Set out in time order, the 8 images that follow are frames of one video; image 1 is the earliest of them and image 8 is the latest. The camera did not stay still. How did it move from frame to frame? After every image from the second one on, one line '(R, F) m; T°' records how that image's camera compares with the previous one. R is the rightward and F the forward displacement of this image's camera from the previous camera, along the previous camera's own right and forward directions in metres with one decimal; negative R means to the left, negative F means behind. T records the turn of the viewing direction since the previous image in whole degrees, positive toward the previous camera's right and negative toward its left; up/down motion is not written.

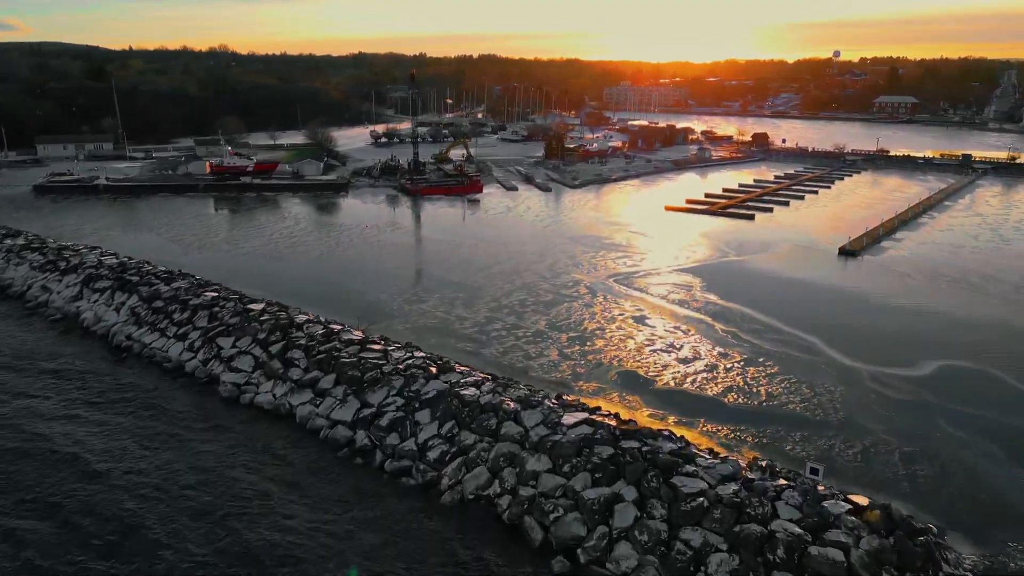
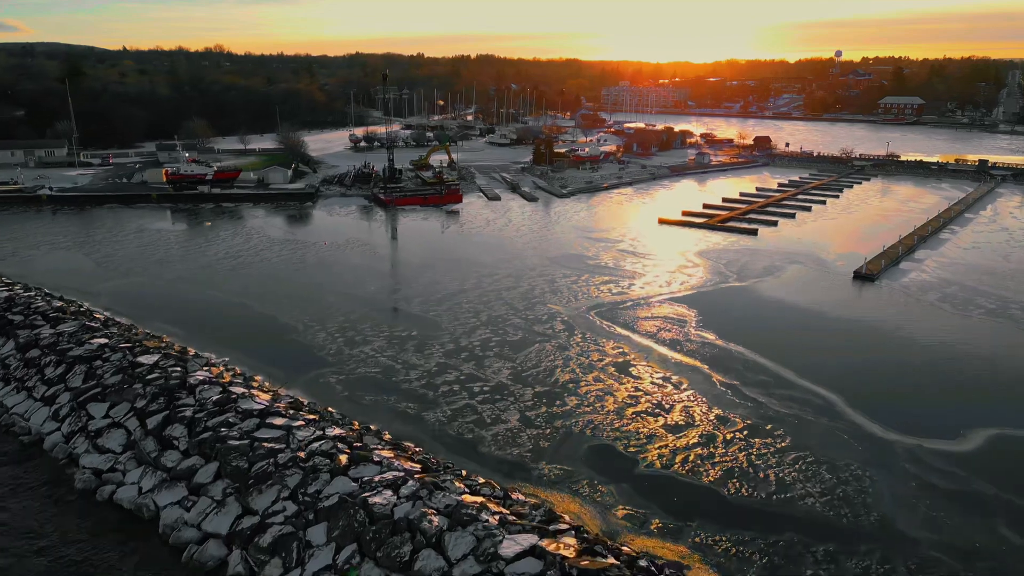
(+0.4, +1.3) m; 0°
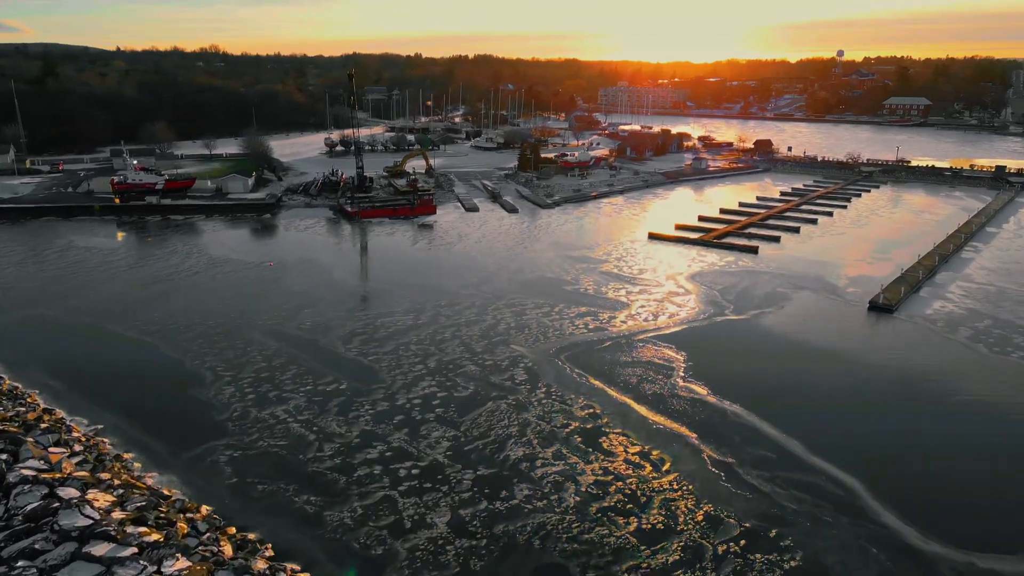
(+0.5, +1.3) m; 0°
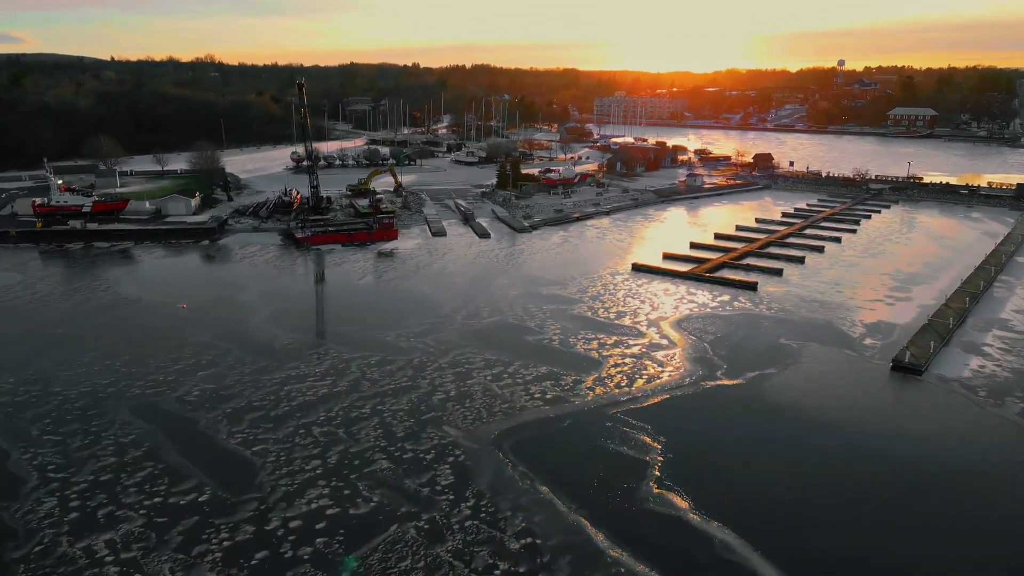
(+0.6, +1.5) m; 0°
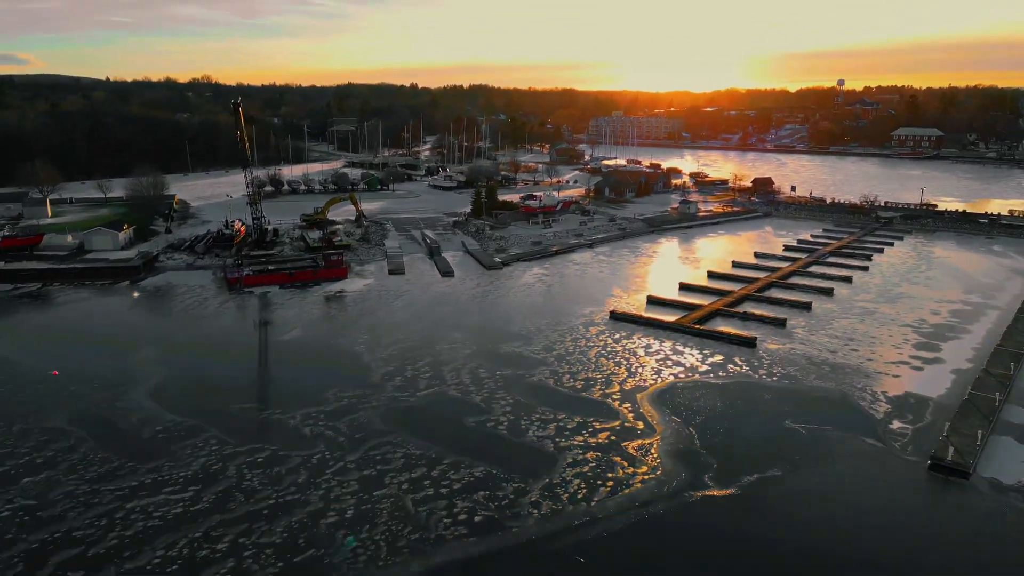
(+0.6, +1.5) m; 0°
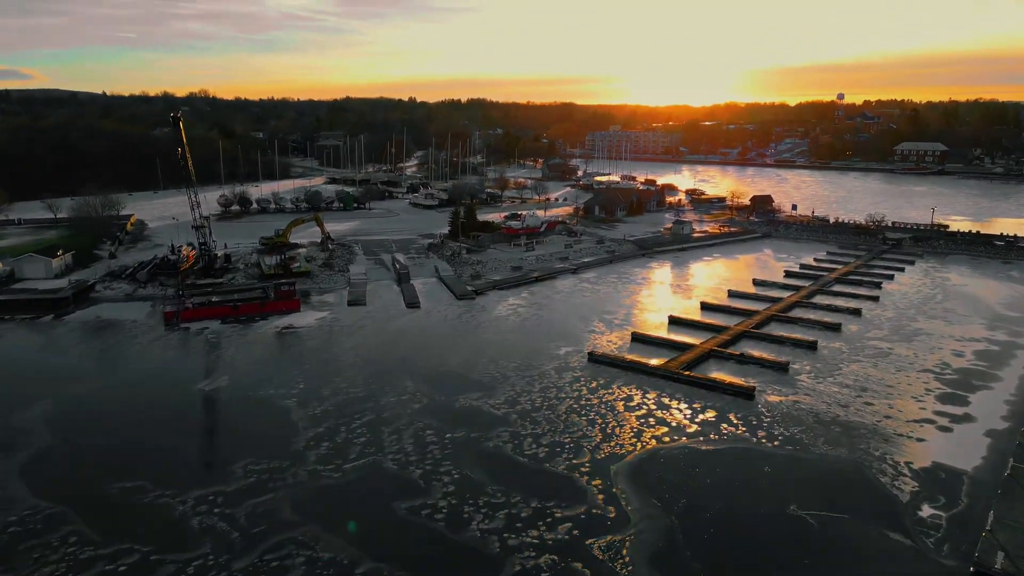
(+0.4, +1.1) m; 0°
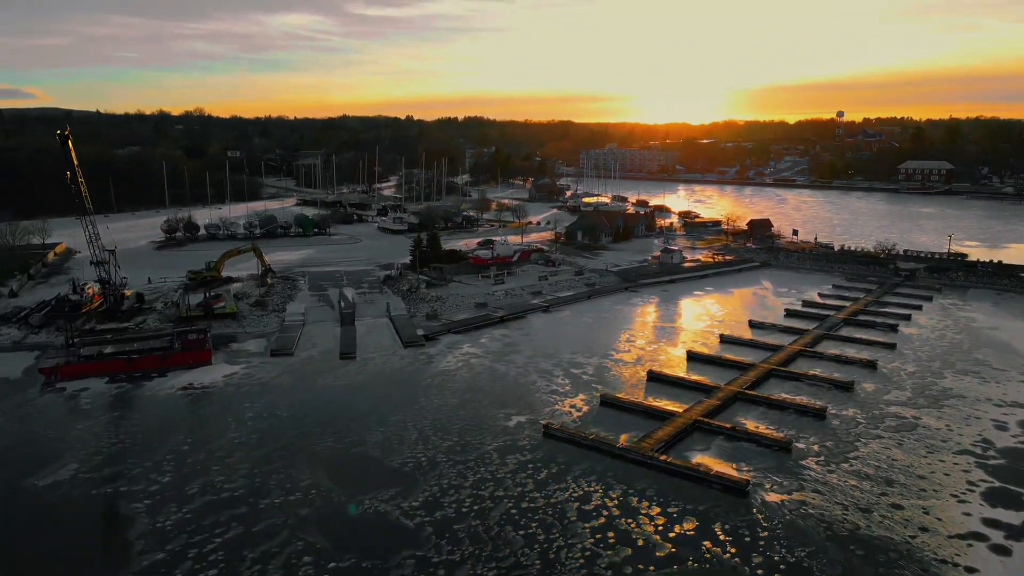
(+0.6, +1.6) m; 0°
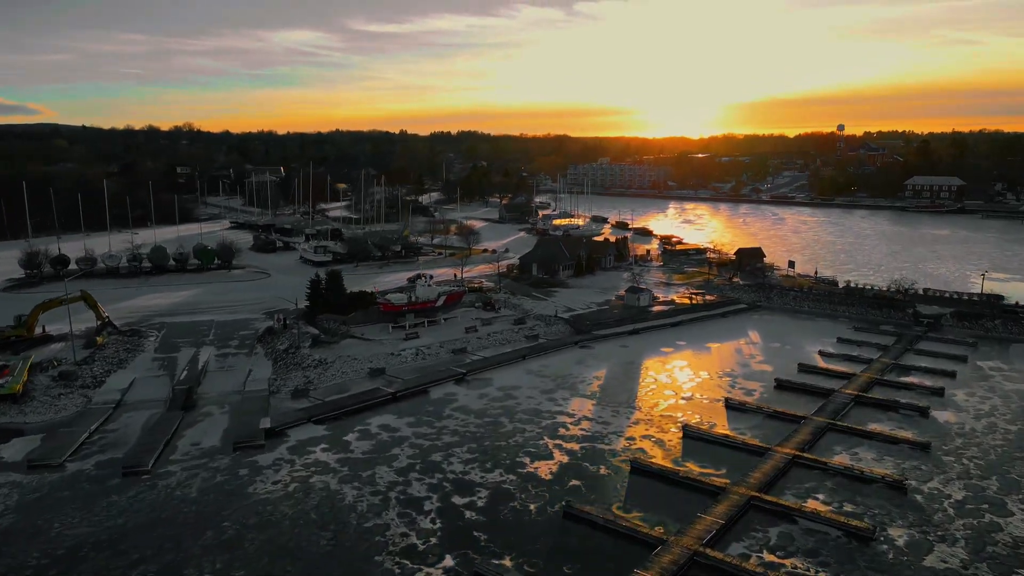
(+1.3, +2.7) m; 0°
